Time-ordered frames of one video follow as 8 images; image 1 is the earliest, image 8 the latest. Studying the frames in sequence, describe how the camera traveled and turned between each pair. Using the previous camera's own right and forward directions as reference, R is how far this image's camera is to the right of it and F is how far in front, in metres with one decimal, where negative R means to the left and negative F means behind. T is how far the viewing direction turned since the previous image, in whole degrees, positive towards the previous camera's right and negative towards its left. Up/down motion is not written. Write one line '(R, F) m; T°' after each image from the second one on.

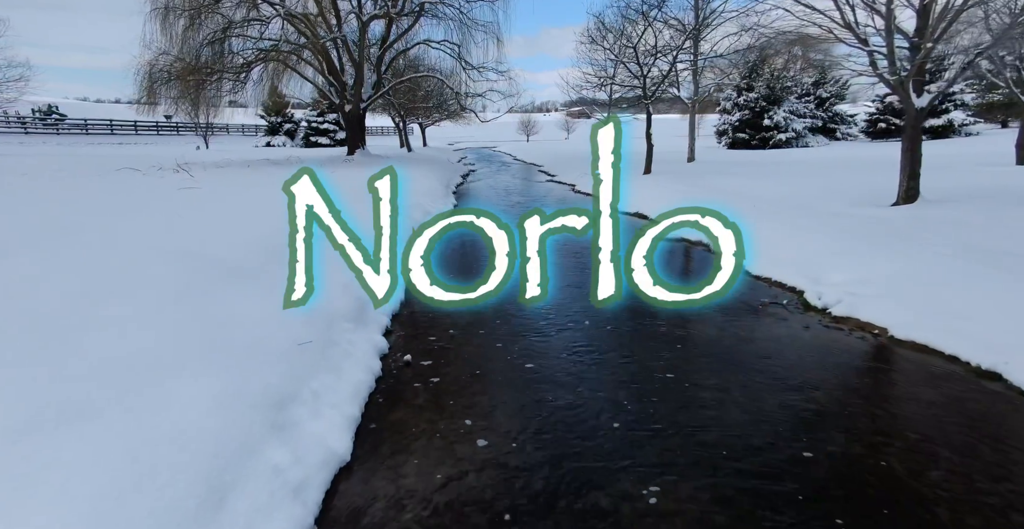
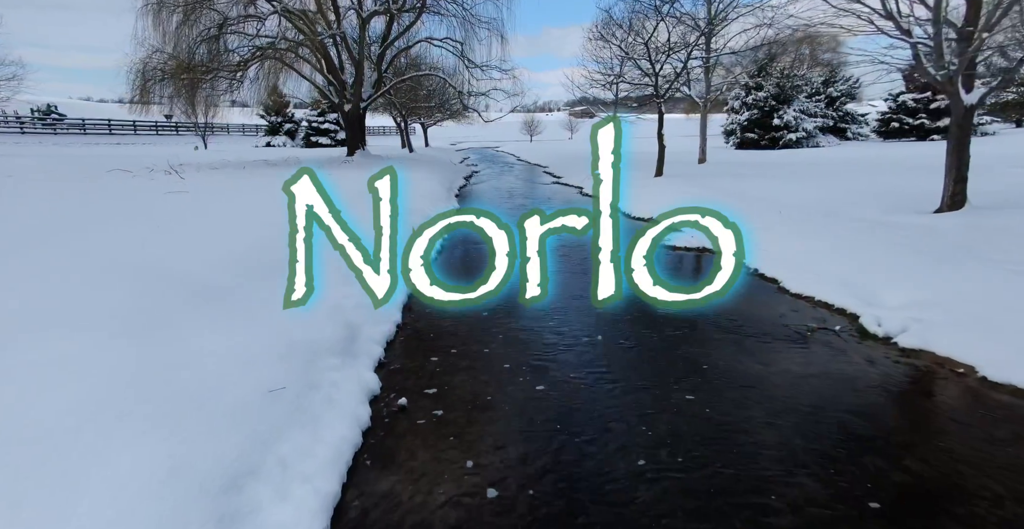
(-0.1, +0.7) m; 0°
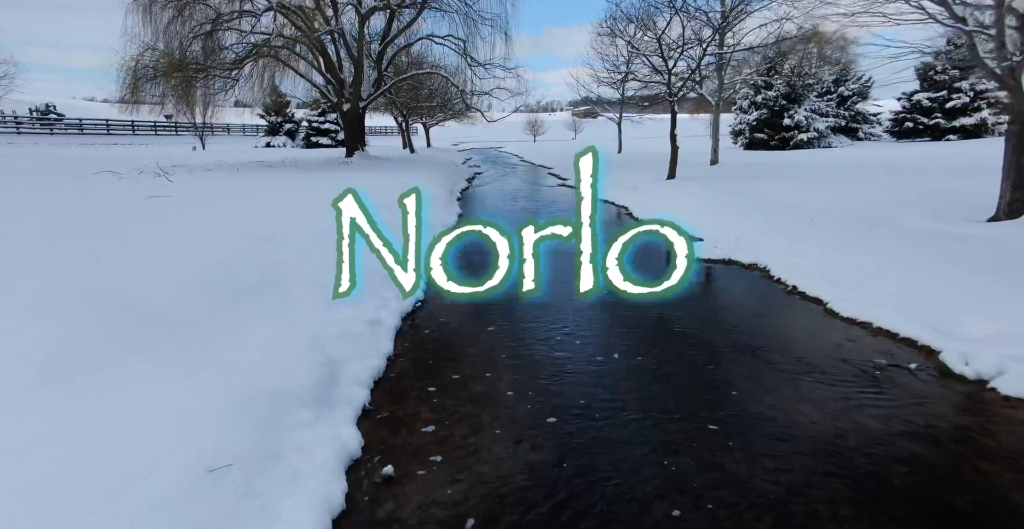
(-0.1, +0.8) m; 0°
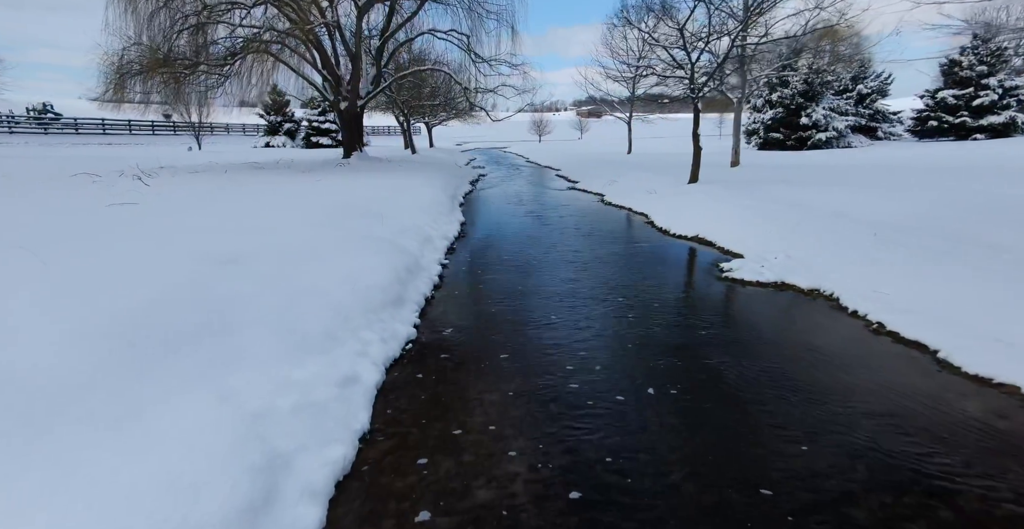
(-0.1, +1.2) m; 0°
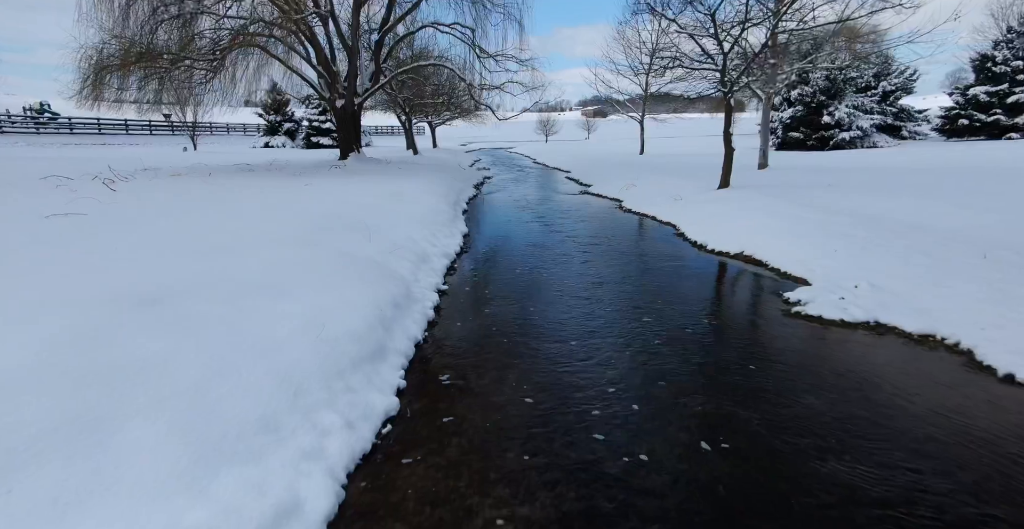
(-0.1, +1.5) m; 0°
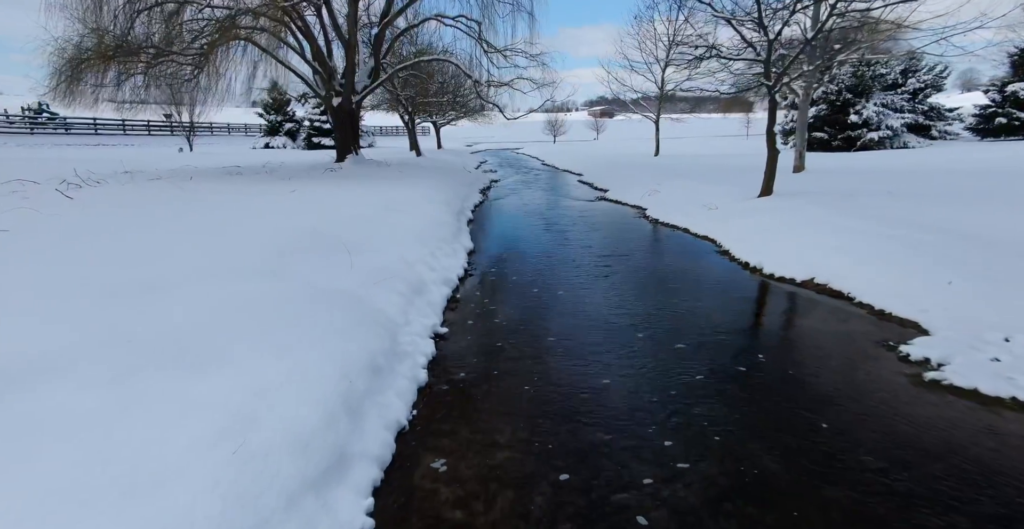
(-0.1, +1.5) m; -1°
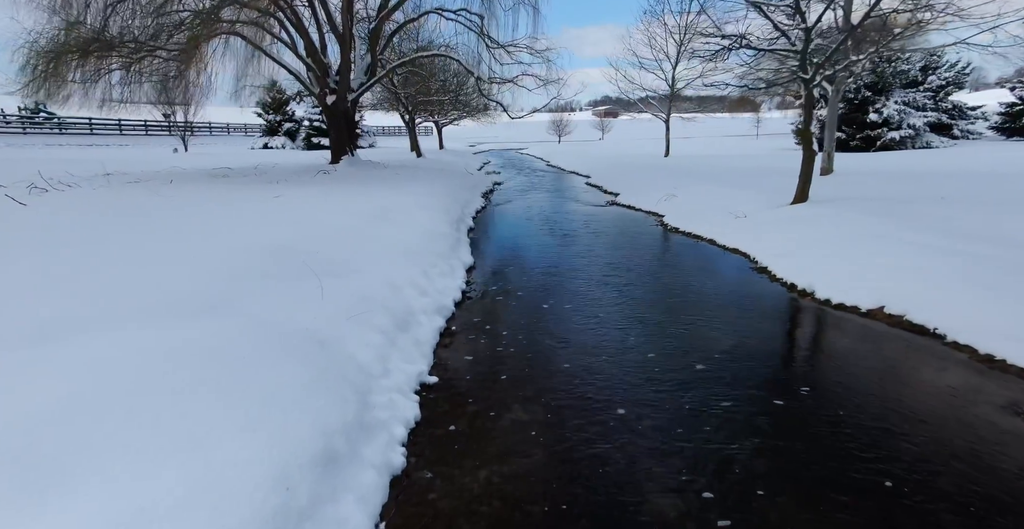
(0.0, +1.1) m; 0°
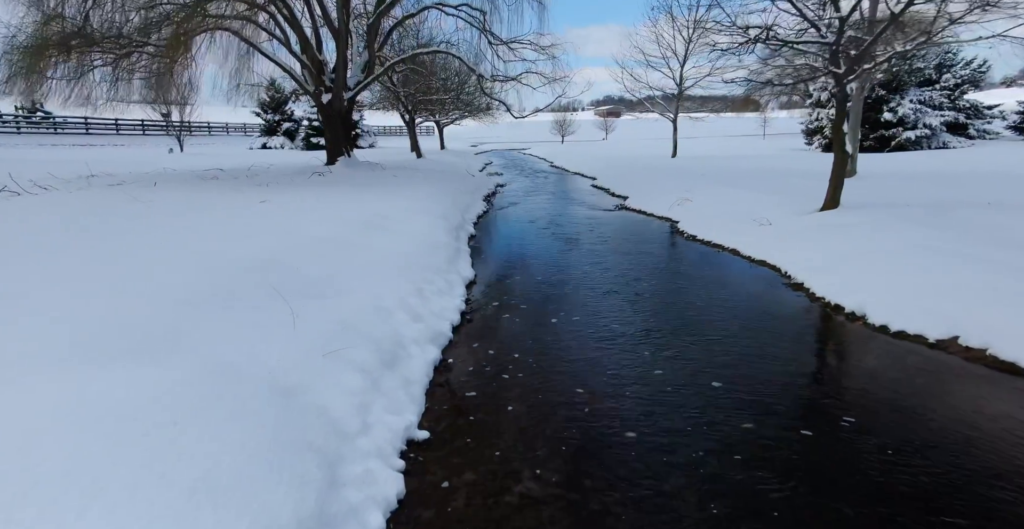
(0.0, +0.8) m; 0°
